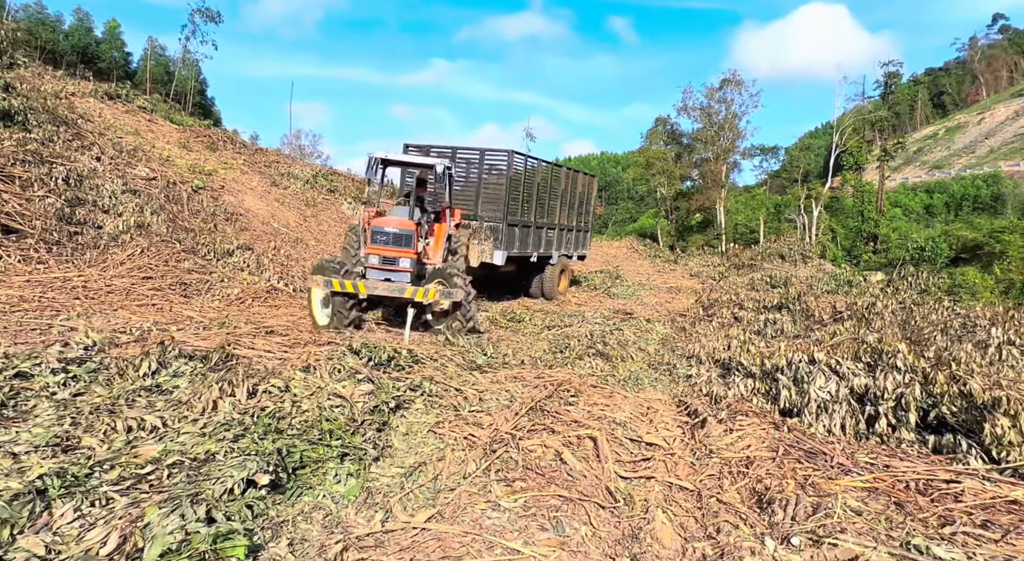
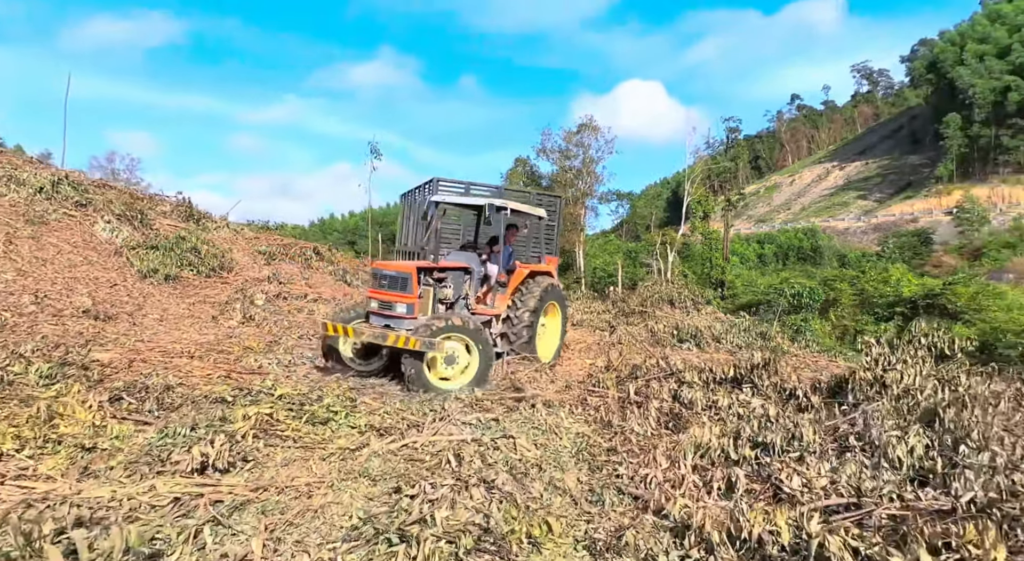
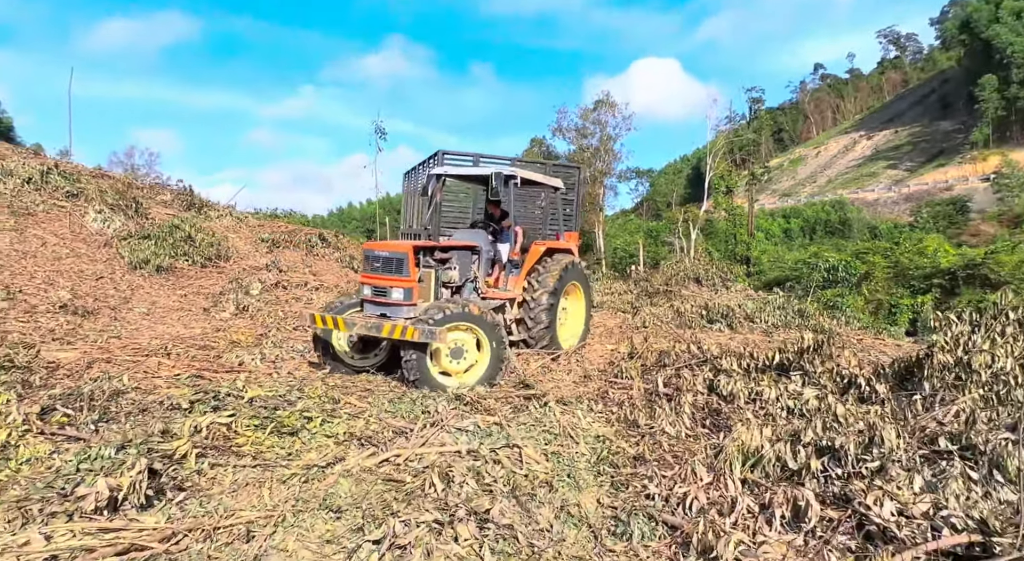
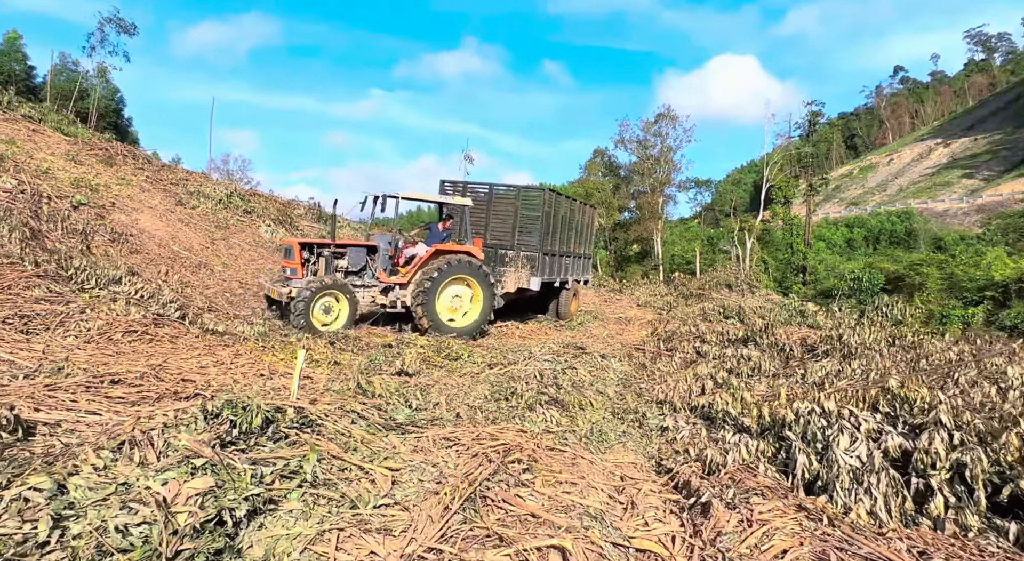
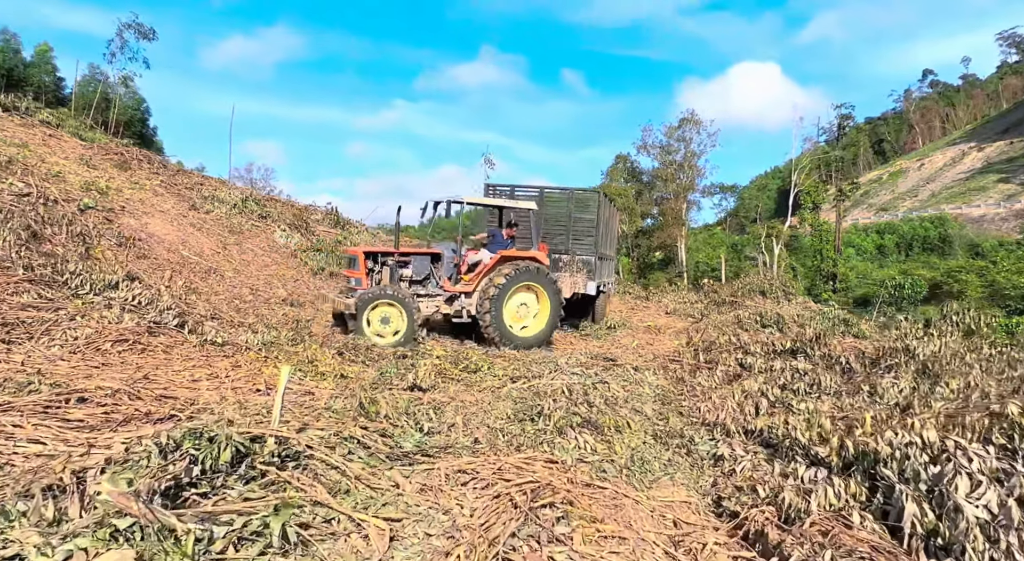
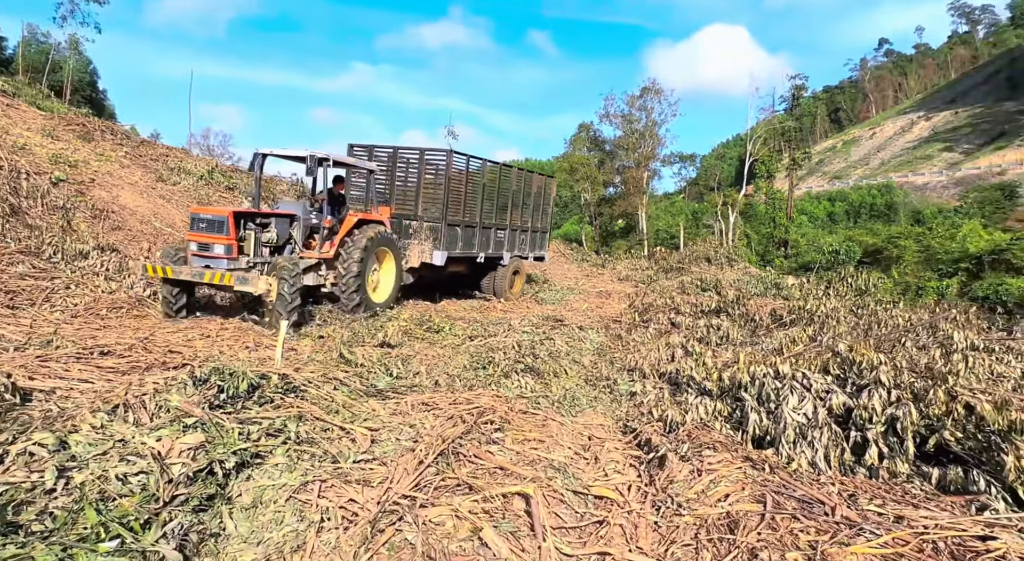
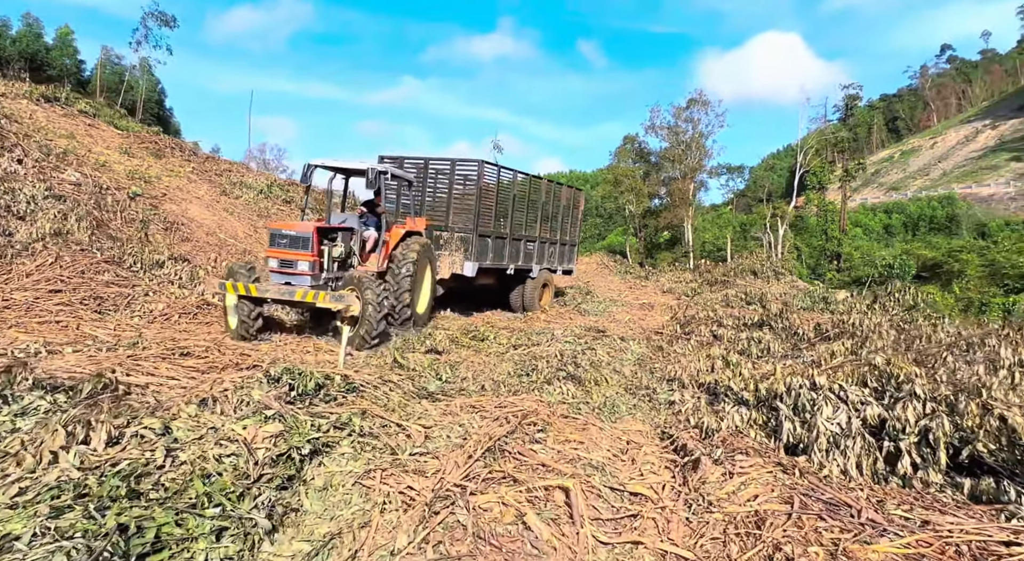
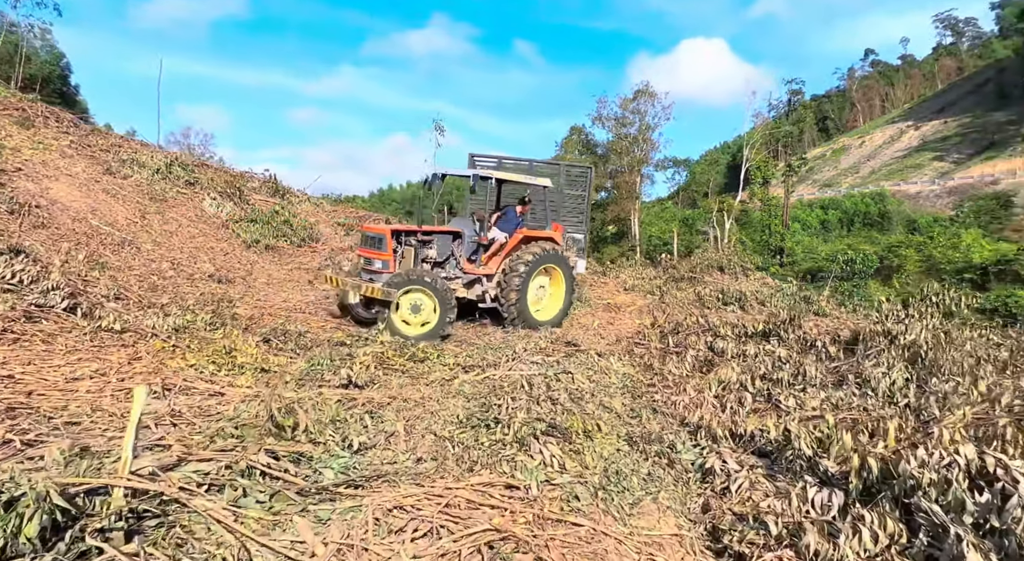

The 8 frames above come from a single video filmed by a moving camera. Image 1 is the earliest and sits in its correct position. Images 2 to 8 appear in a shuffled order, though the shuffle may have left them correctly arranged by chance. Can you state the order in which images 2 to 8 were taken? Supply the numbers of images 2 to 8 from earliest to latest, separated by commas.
7, 6, 4, 5, 8, 2, 3
